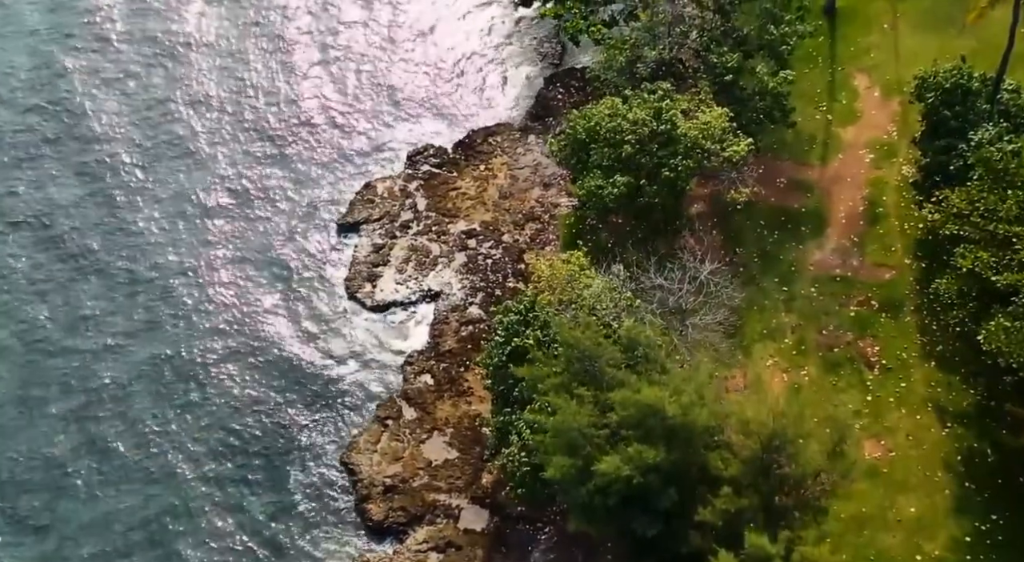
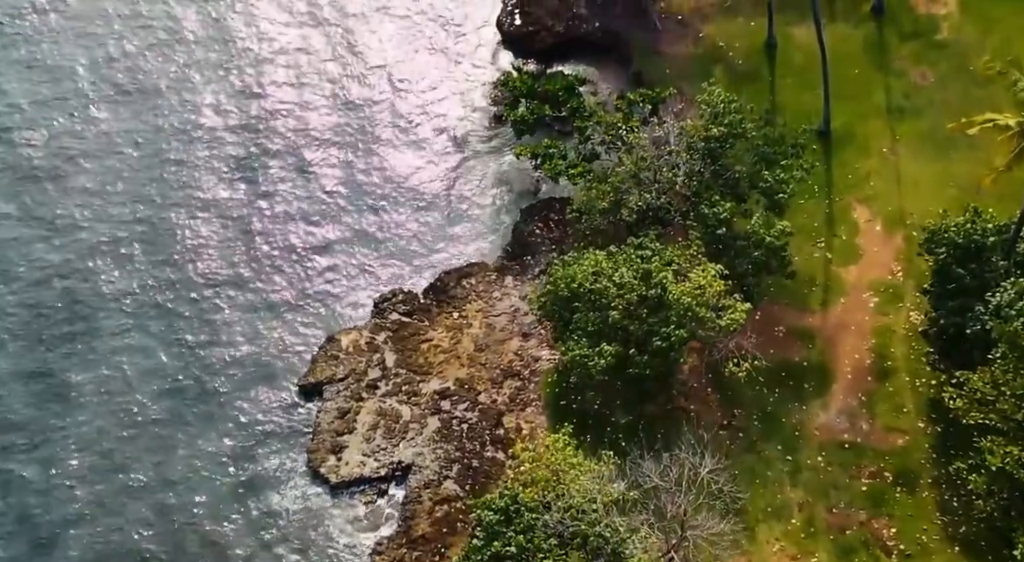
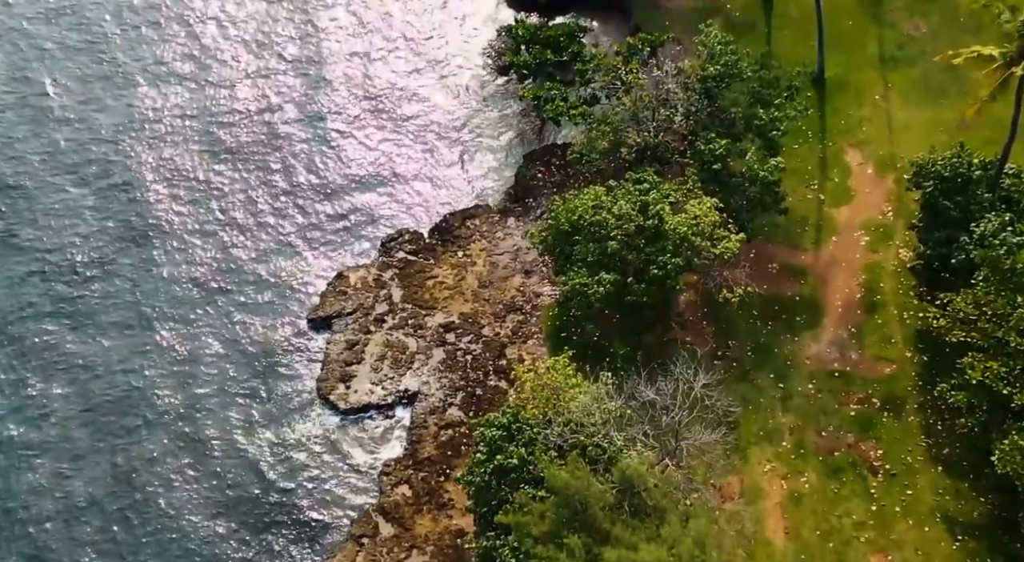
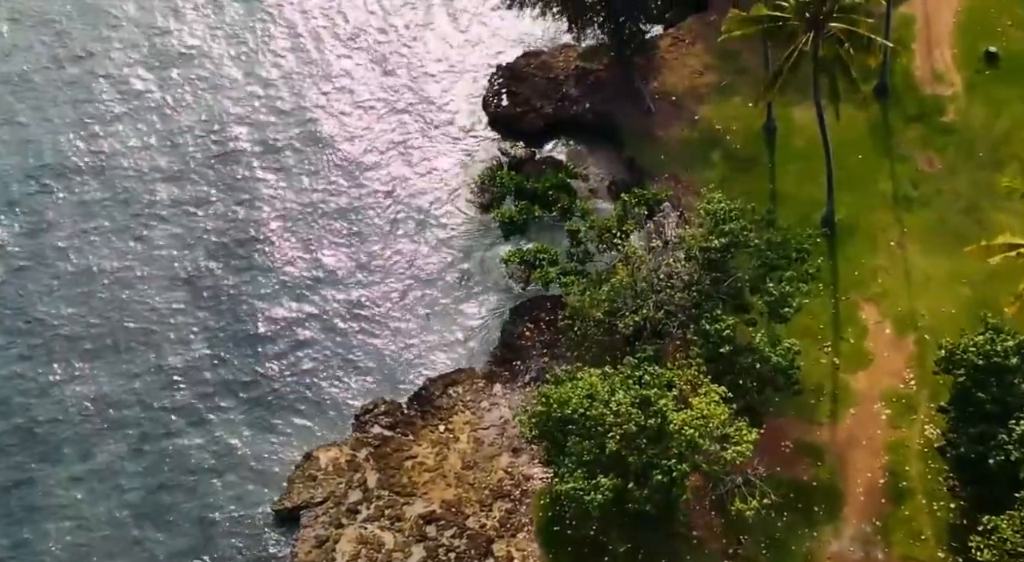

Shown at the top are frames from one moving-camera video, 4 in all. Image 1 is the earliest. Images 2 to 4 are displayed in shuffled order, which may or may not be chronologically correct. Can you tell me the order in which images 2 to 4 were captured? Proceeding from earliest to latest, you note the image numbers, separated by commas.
3, 2, 4
